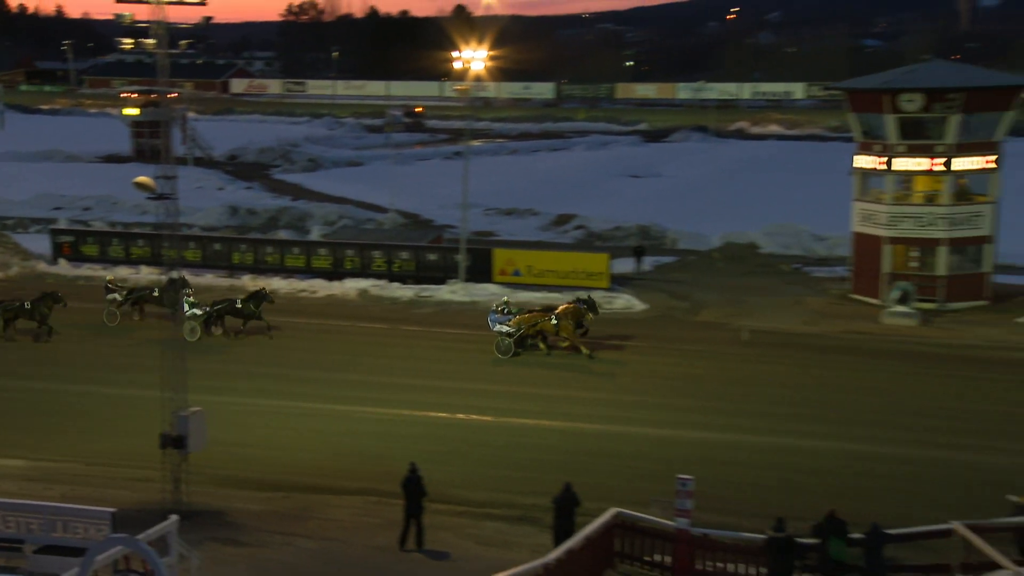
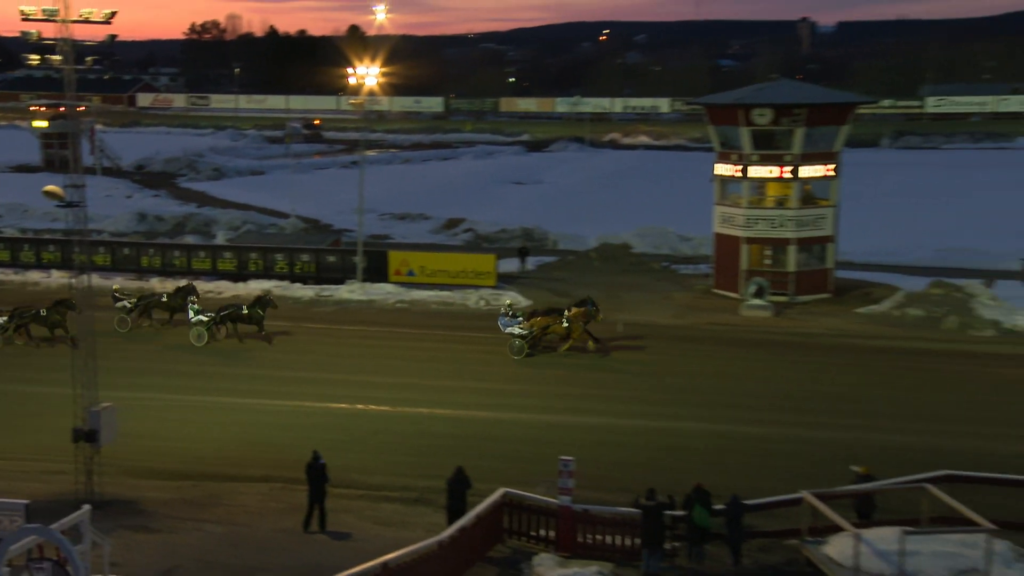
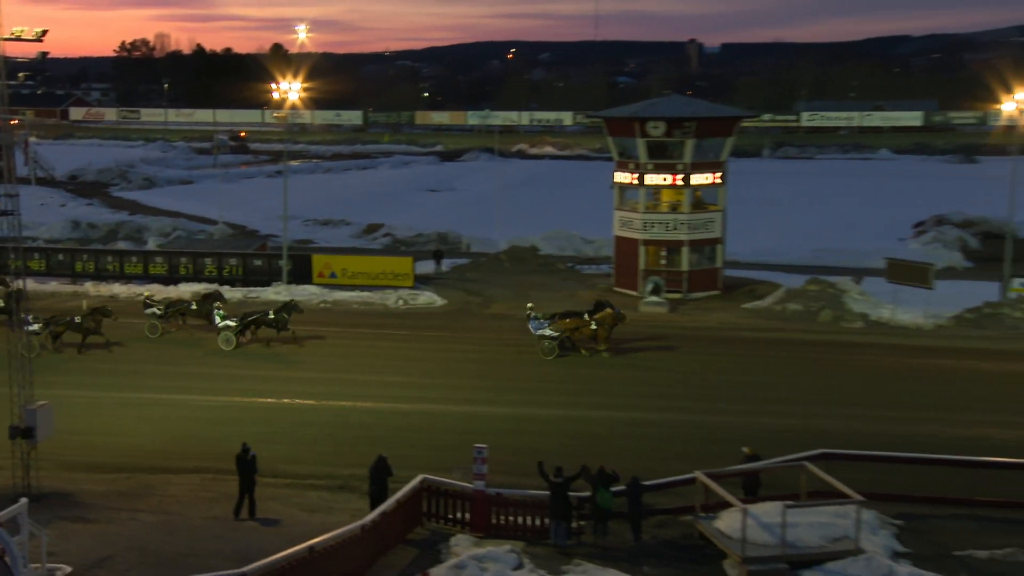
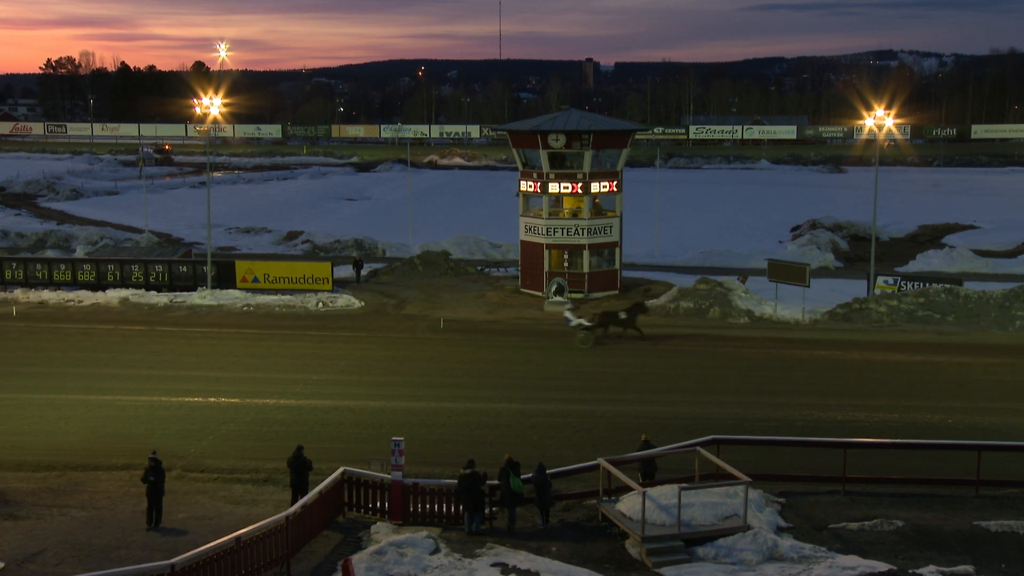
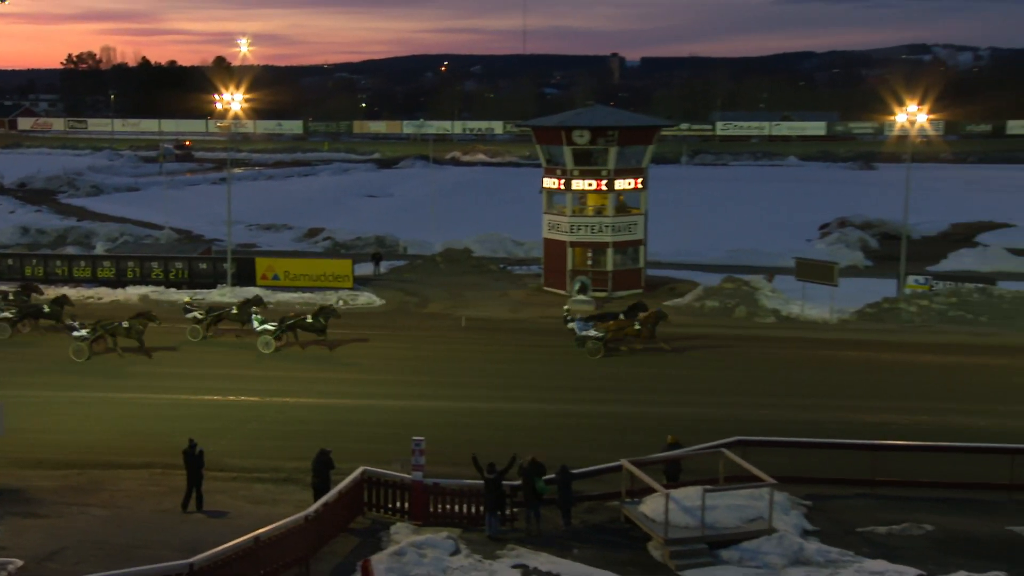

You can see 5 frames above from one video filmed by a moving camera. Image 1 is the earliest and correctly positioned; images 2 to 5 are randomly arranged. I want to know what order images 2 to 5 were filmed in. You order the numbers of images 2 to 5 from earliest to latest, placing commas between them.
2, 3, 5, 4
